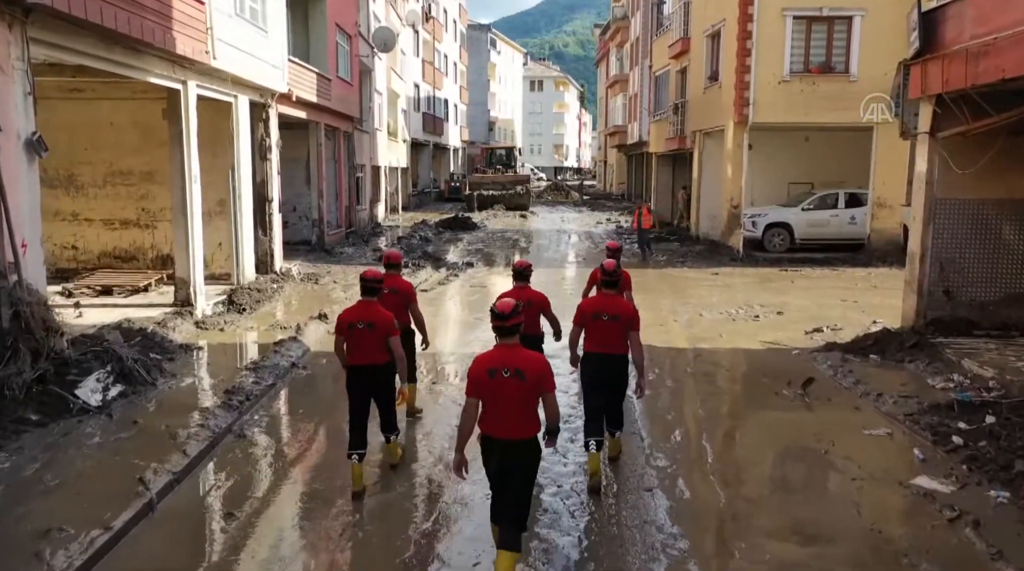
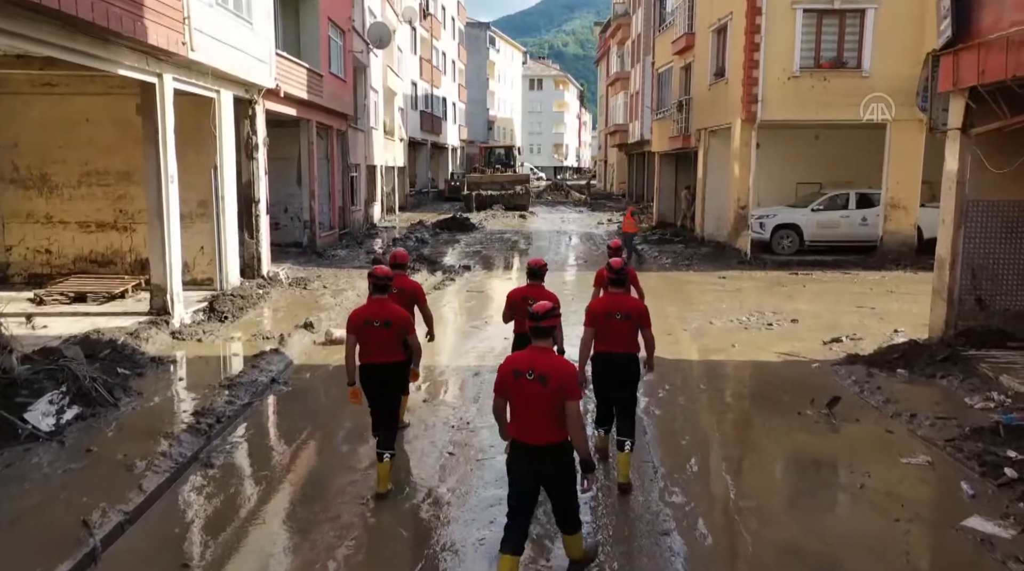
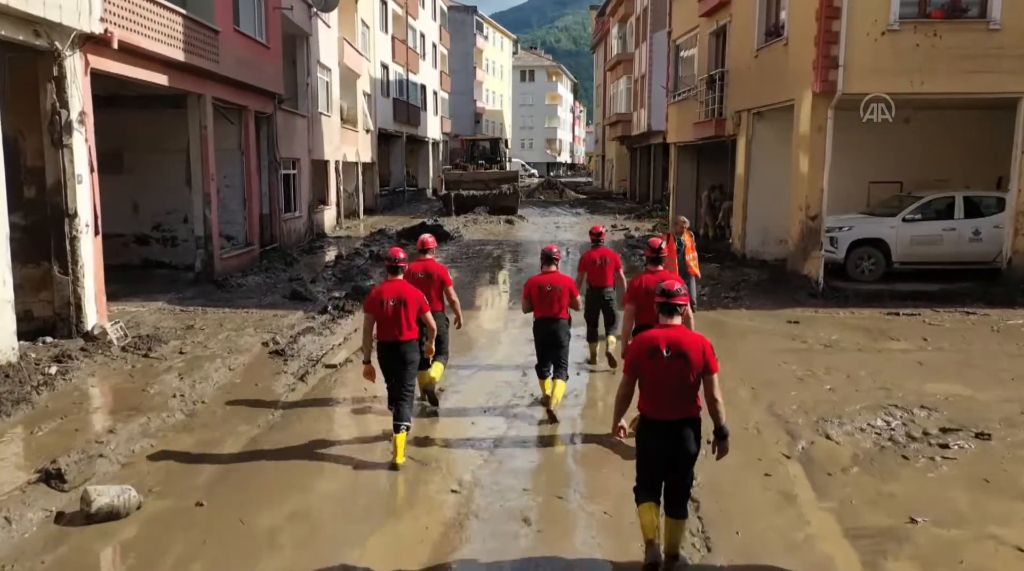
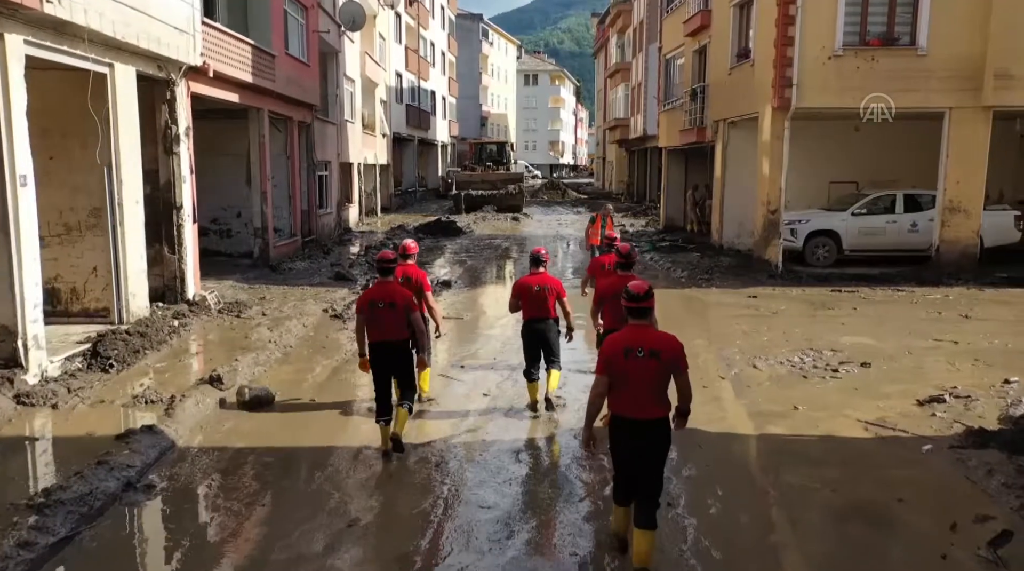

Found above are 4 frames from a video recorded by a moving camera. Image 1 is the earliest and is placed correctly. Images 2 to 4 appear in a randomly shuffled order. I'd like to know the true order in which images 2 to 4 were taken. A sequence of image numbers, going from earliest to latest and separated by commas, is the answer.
2, 4, 3
